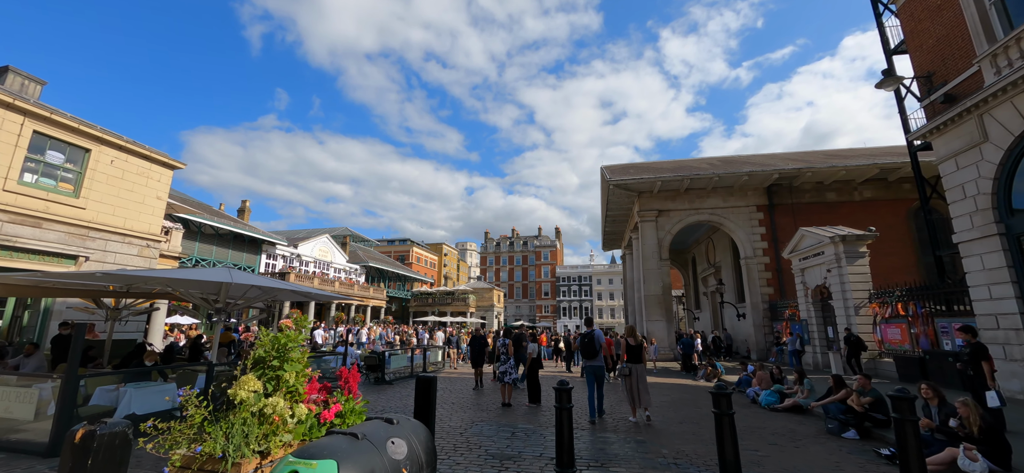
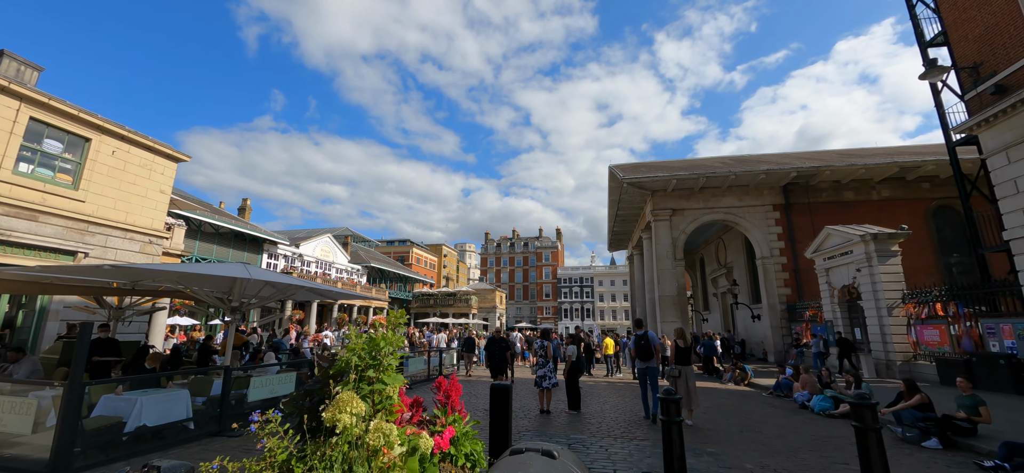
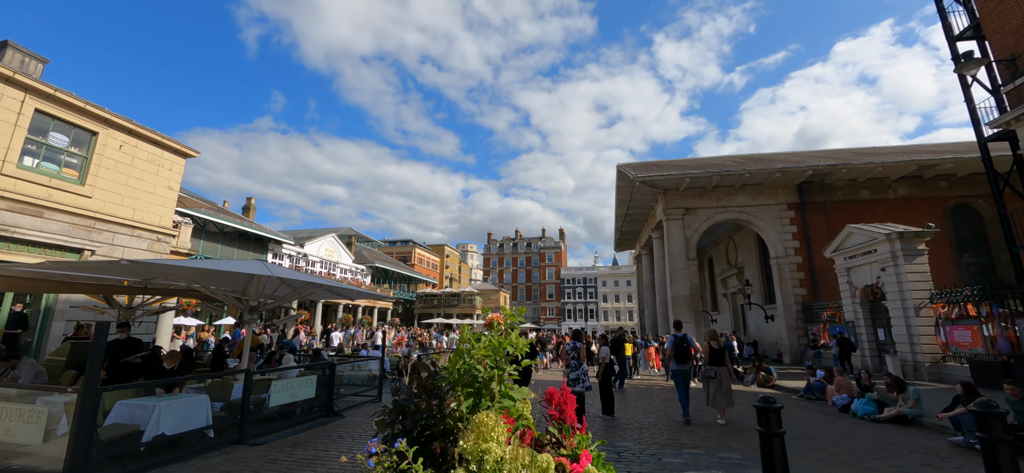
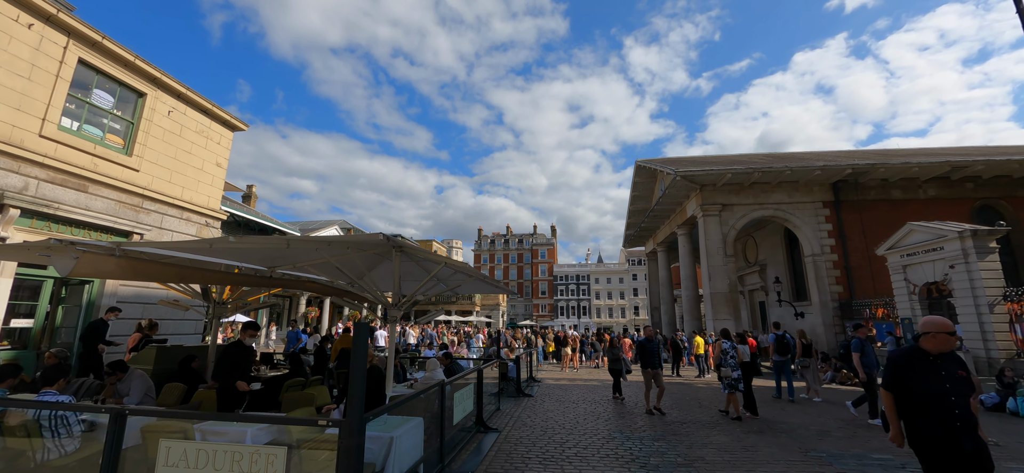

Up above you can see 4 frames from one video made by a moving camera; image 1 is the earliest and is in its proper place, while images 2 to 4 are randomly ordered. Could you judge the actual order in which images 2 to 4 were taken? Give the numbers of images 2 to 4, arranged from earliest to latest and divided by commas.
2, 3, 4
